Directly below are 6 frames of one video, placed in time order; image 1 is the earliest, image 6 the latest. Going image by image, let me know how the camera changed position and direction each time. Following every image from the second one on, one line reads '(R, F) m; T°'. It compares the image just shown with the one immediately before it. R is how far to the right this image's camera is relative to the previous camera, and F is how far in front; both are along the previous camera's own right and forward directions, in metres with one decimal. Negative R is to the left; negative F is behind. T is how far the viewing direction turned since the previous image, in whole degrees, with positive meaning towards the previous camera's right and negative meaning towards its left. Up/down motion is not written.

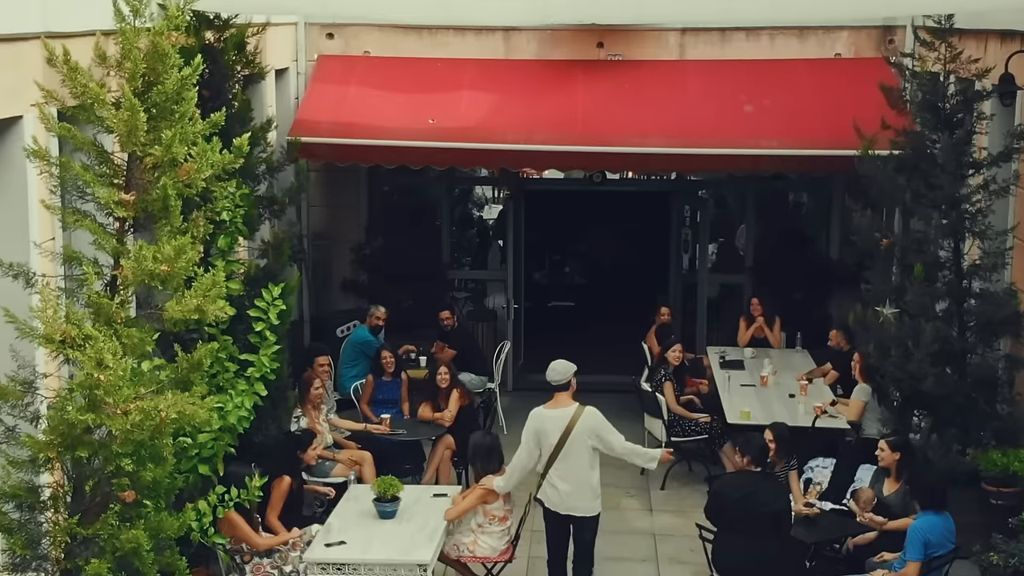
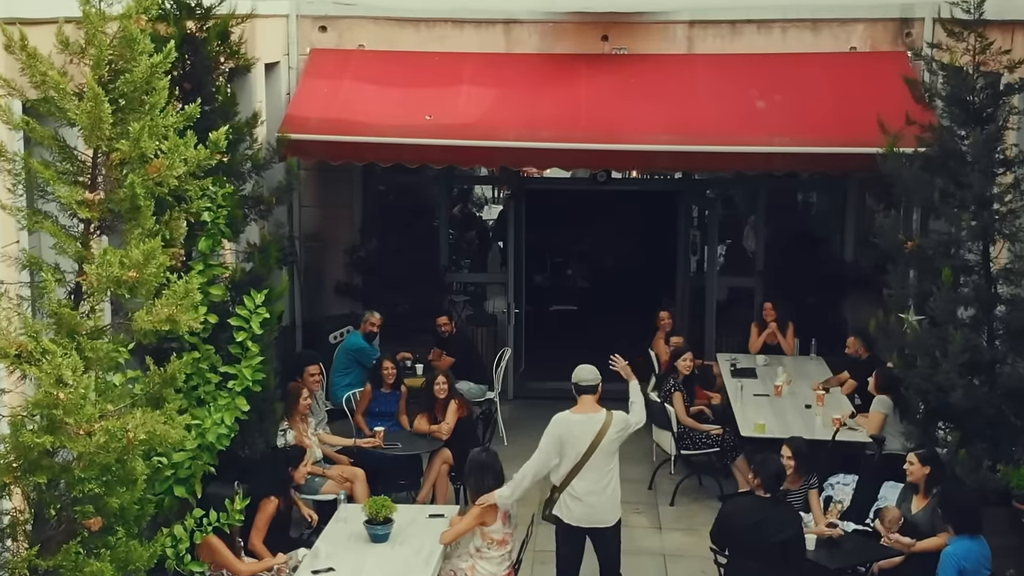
(0.0, +0.6) m; 0°
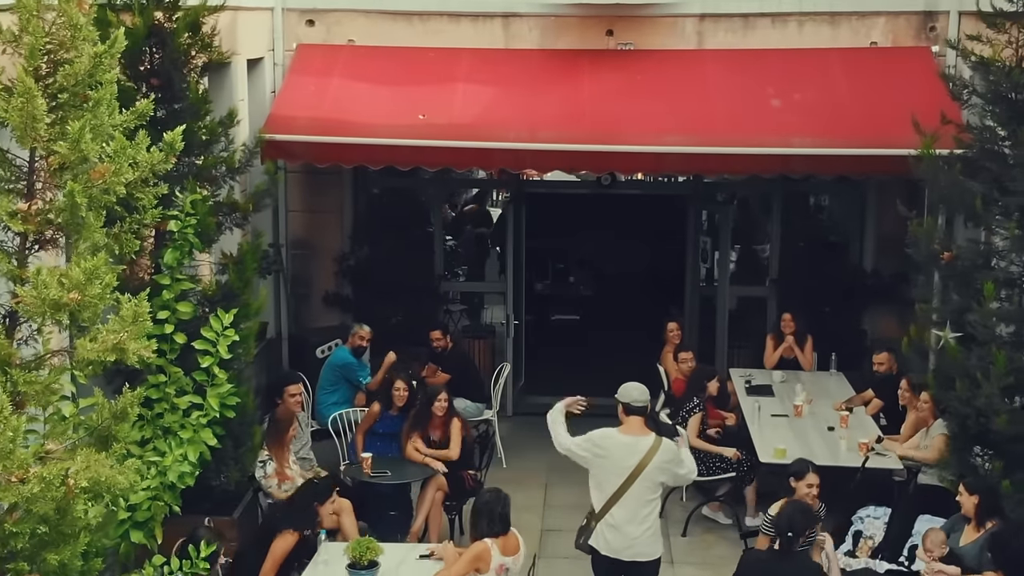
(0.0, +0.8) m; 0°
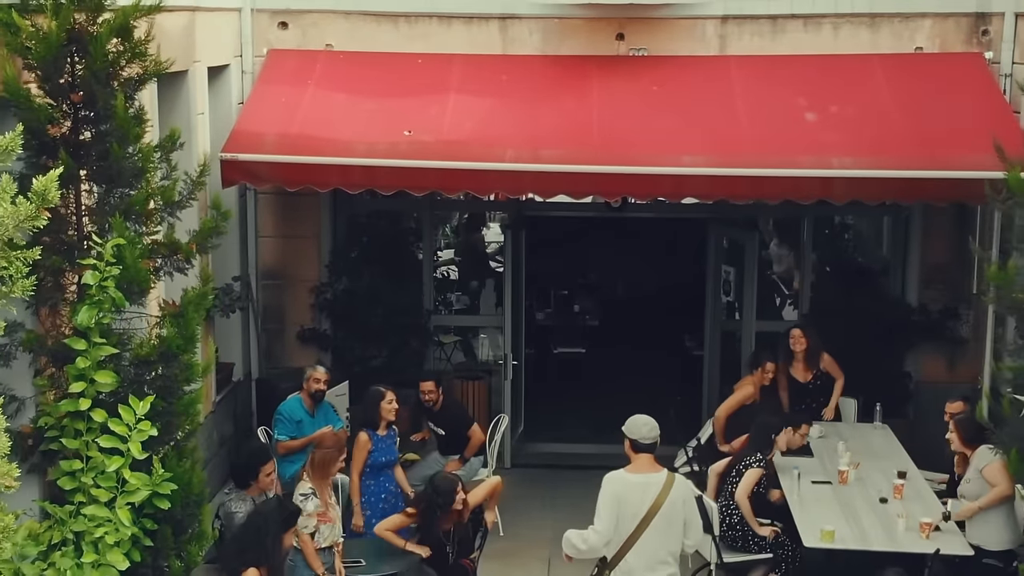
(0.0, +1.5) m; 0°
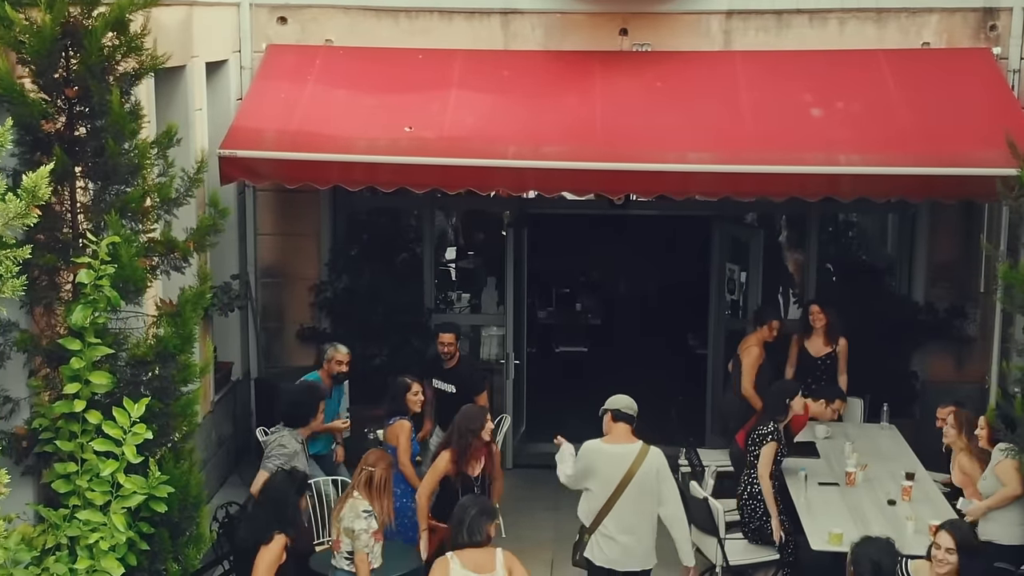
(0.0, +0.1) m; 0°
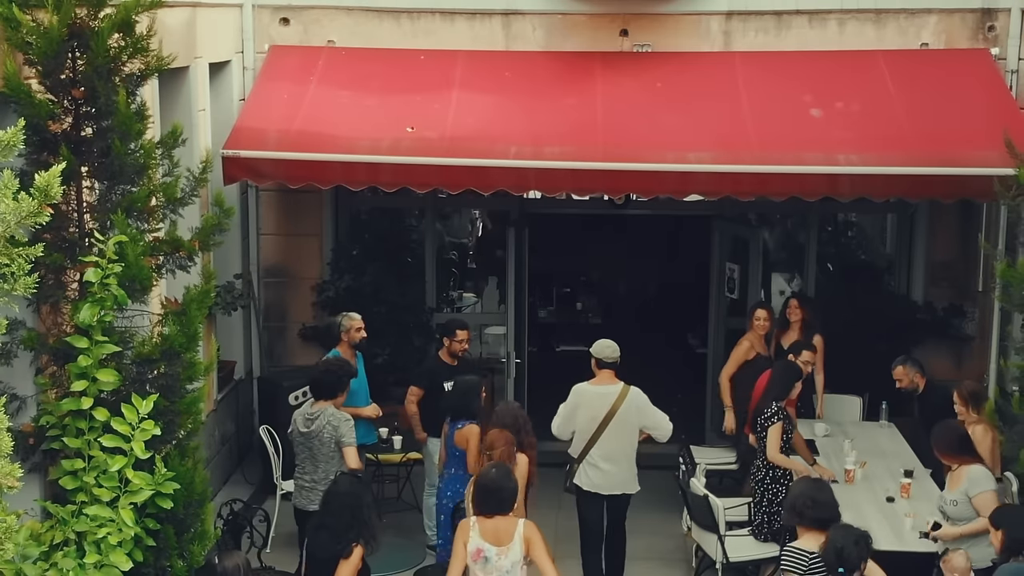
(0.0, -0.1) m; 0°
